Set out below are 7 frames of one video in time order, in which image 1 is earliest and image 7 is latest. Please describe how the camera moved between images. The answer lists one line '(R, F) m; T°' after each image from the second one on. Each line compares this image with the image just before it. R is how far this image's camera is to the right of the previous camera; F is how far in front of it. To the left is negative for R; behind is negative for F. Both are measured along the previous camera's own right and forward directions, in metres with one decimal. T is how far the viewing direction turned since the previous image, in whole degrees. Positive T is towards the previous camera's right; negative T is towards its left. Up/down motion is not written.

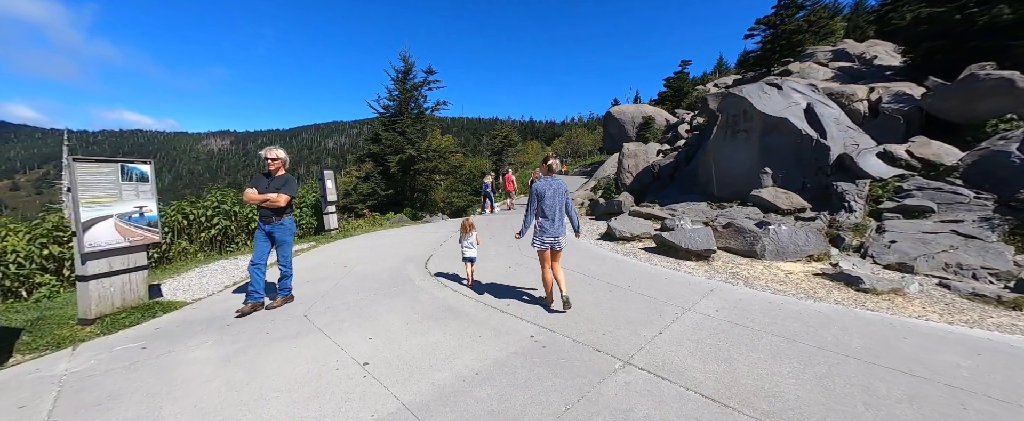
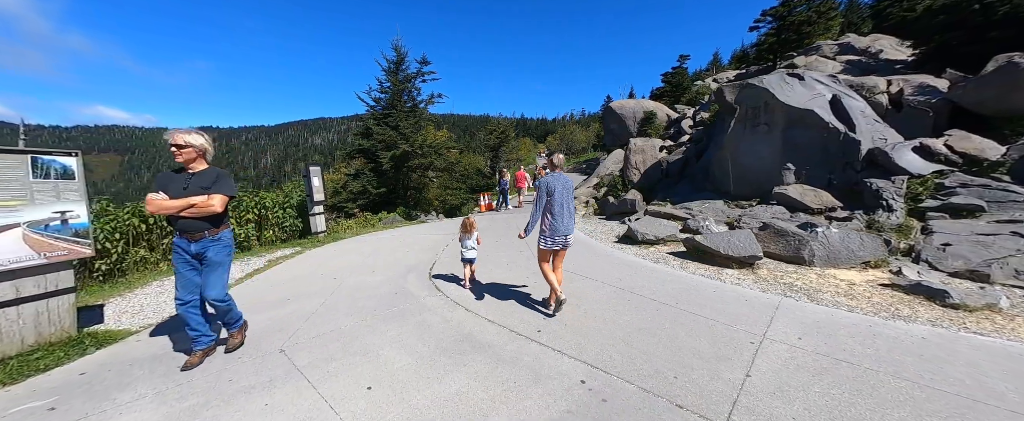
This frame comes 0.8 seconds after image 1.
(-0.4, +0.8) m; +1°
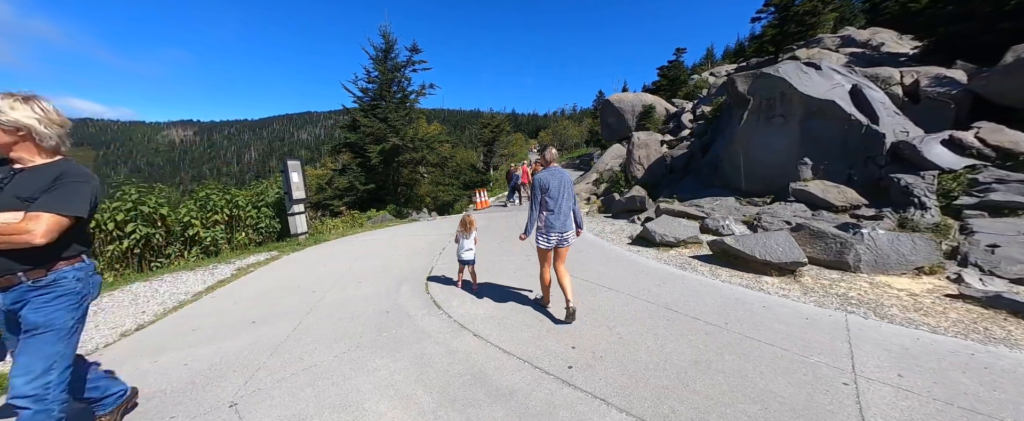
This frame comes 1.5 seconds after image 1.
(-0.3, +0.7) m; +2°
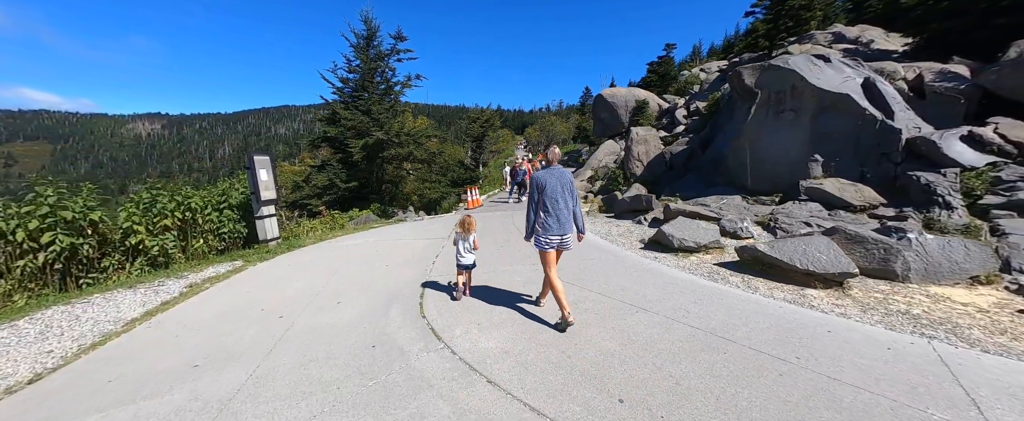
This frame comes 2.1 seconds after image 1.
(-0.3, +0.7) m; +3°
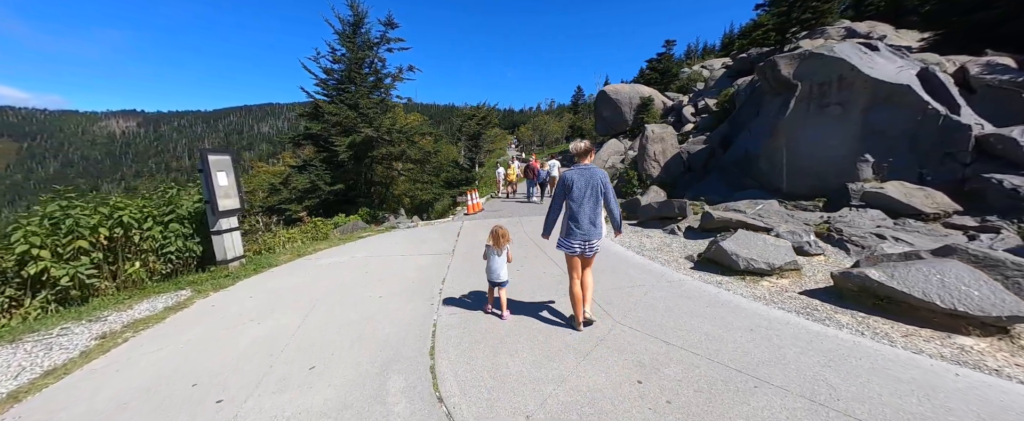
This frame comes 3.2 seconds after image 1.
(-0.5, +1.2) m; +2°
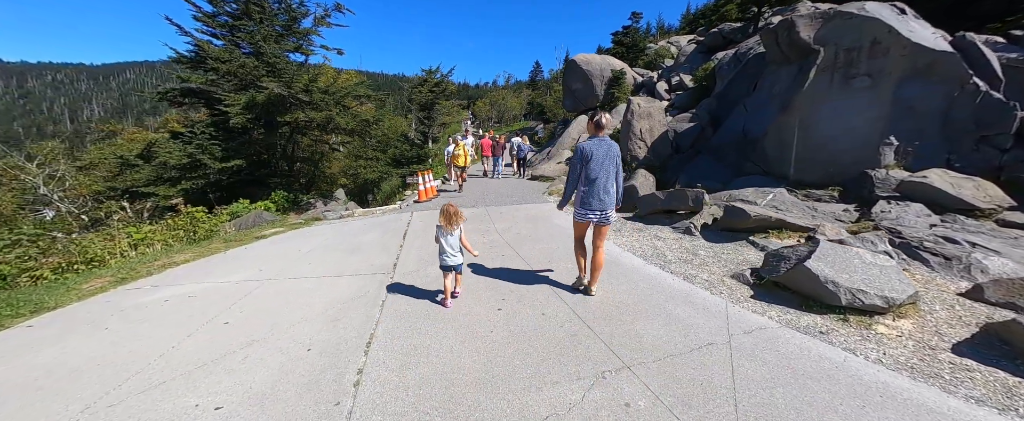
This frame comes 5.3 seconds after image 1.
(-0.2, +2.1) m; +8°
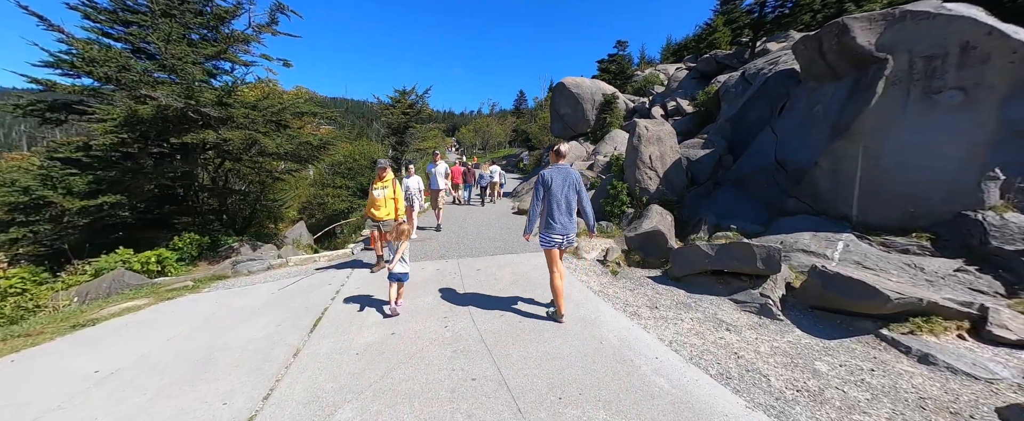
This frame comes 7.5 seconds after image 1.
(+0.1, +2.0) m; +3°
